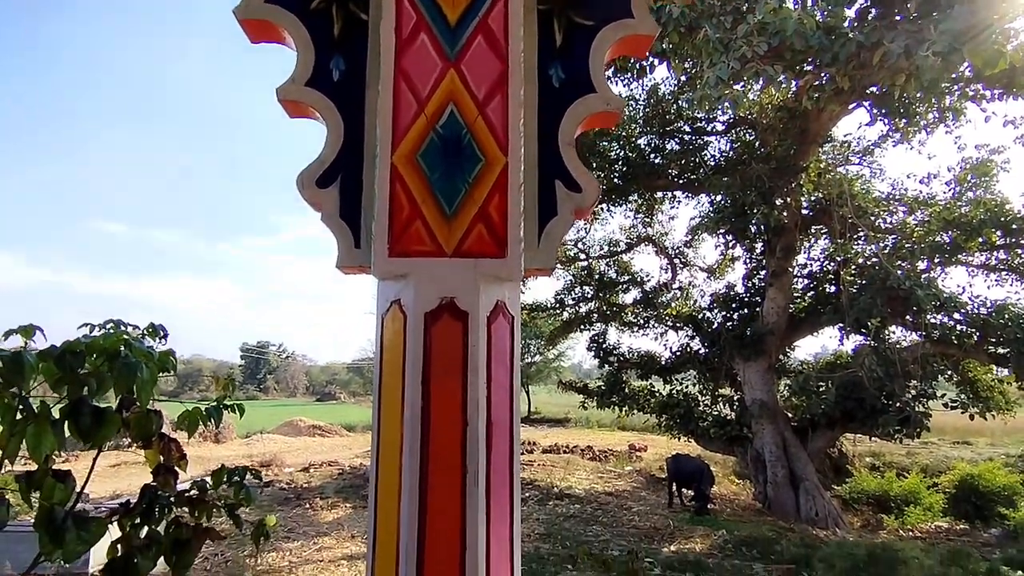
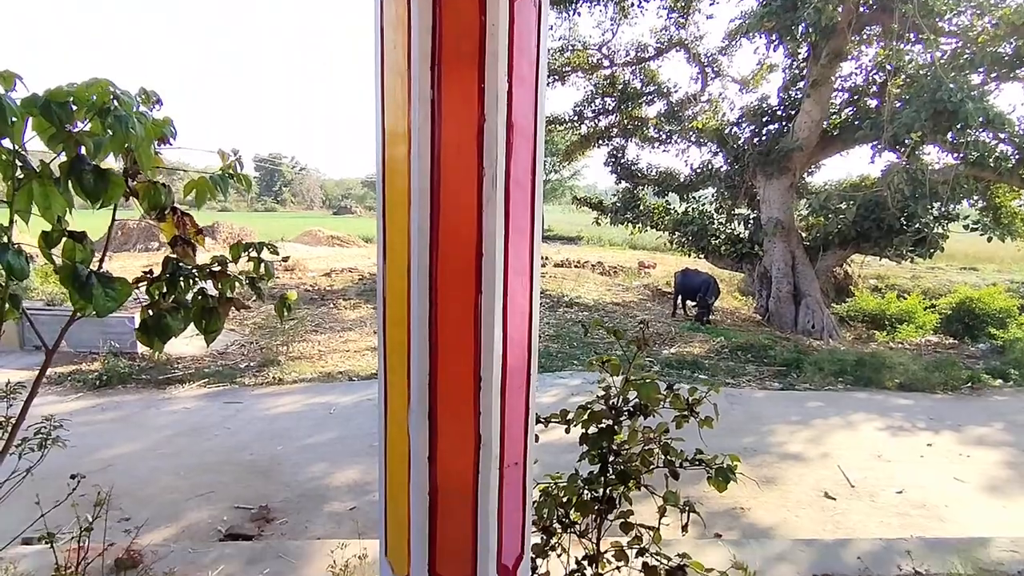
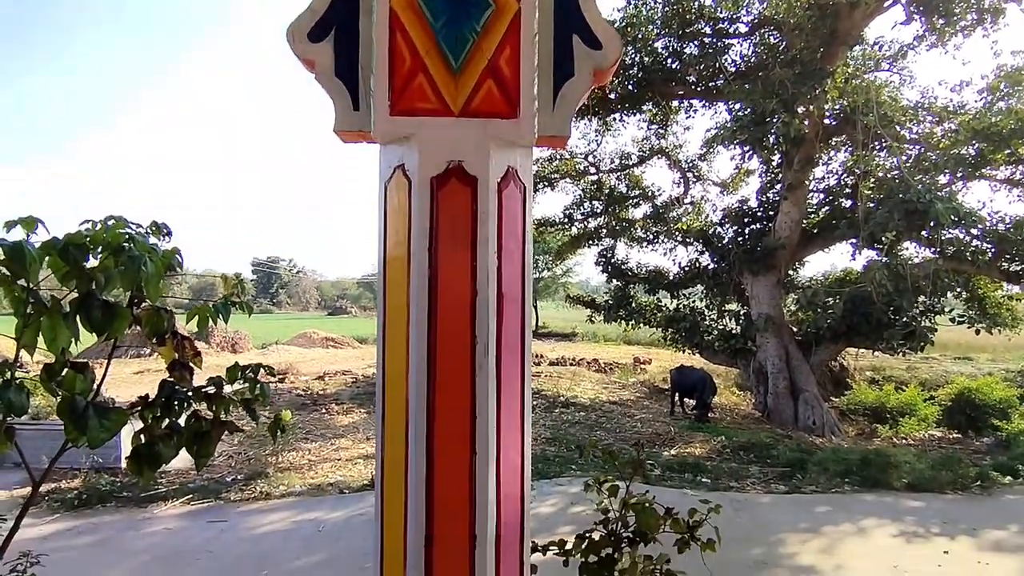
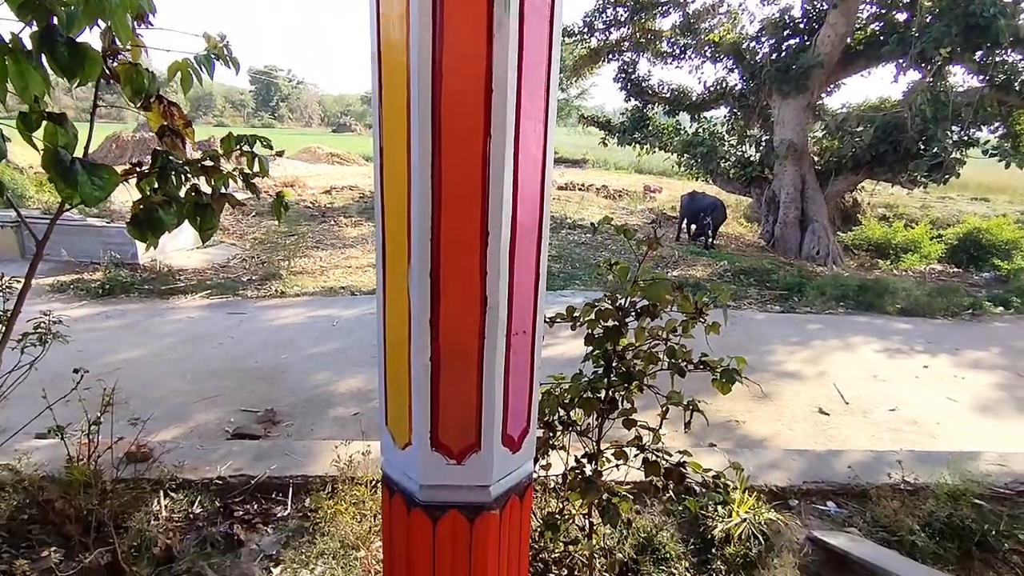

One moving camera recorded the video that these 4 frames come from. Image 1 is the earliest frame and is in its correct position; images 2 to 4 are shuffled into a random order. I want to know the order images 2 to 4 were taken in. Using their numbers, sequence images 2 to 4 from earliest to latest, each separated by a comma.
3, 2, 4
